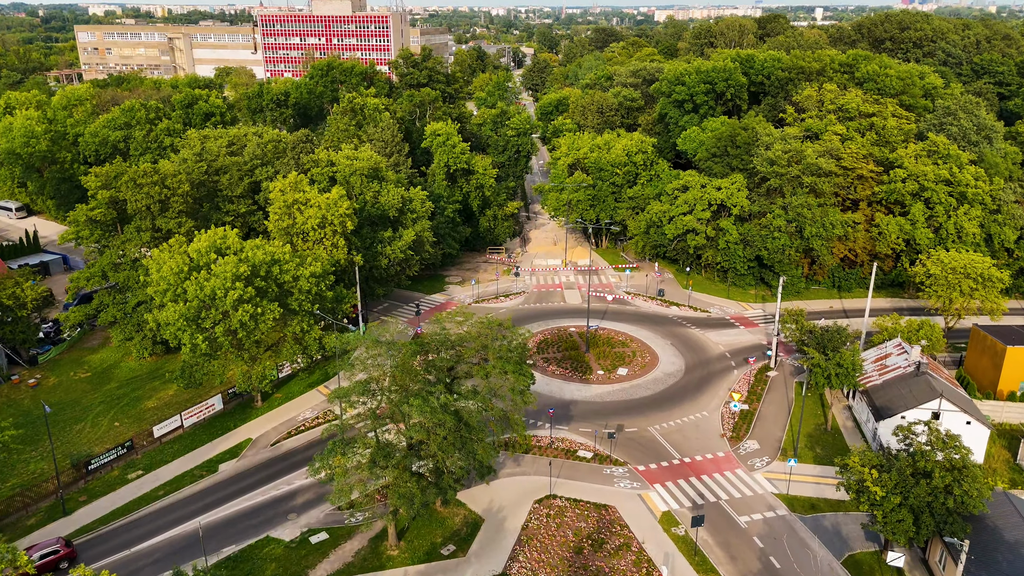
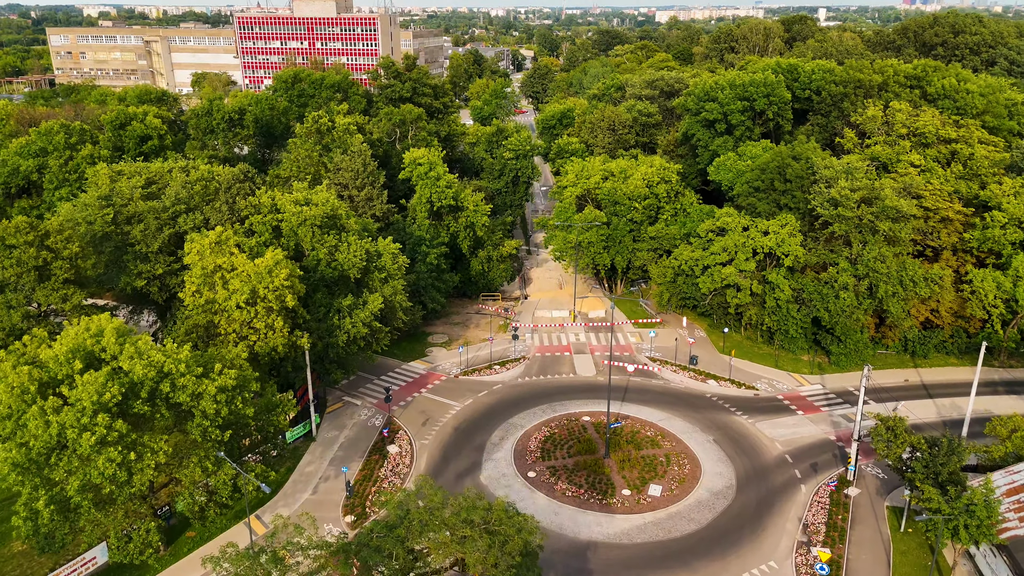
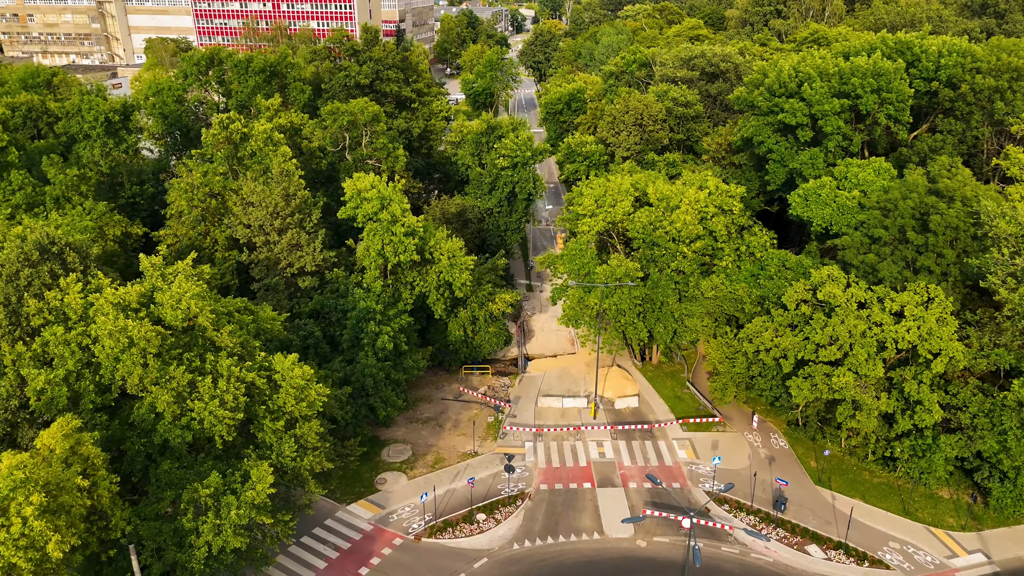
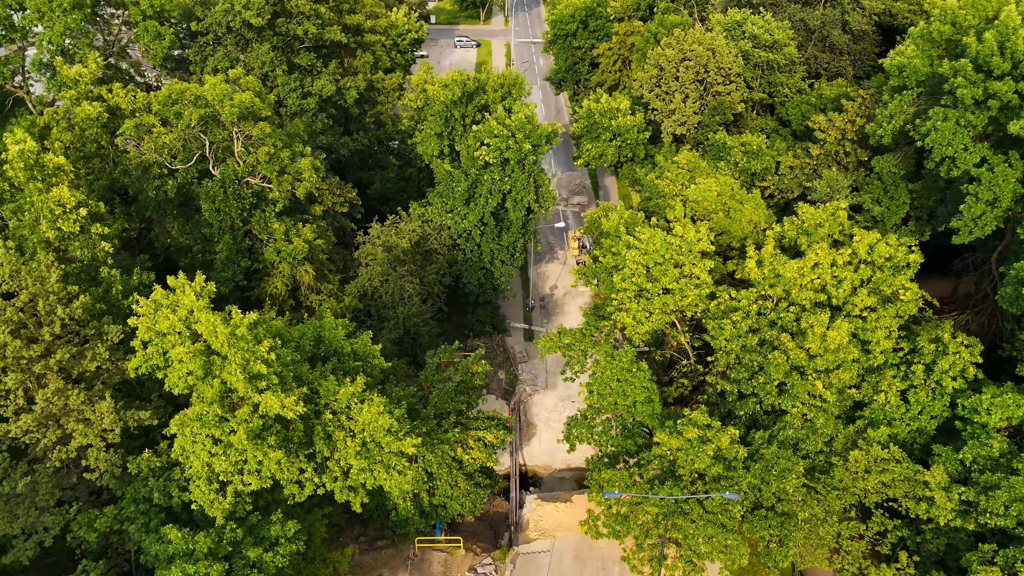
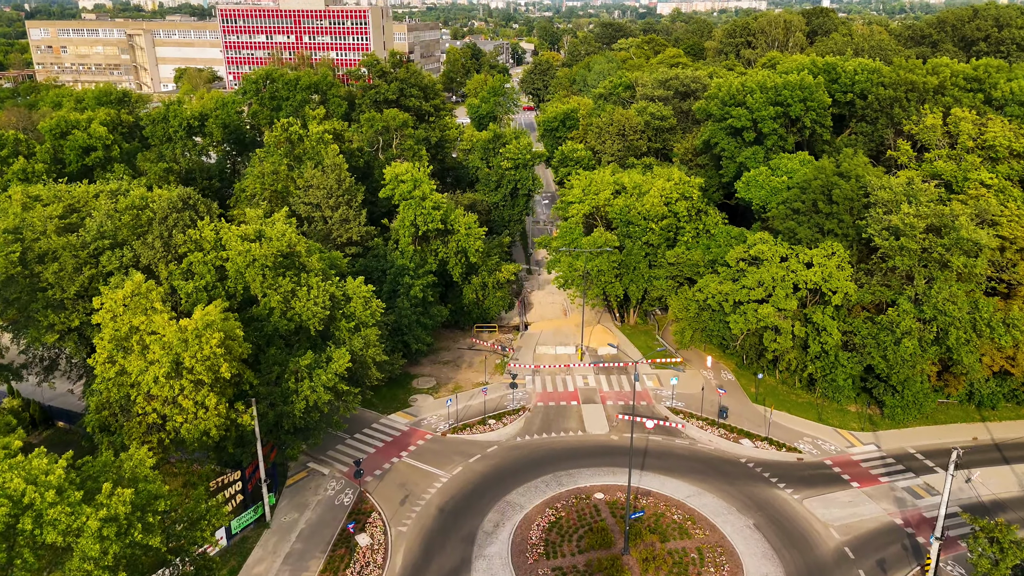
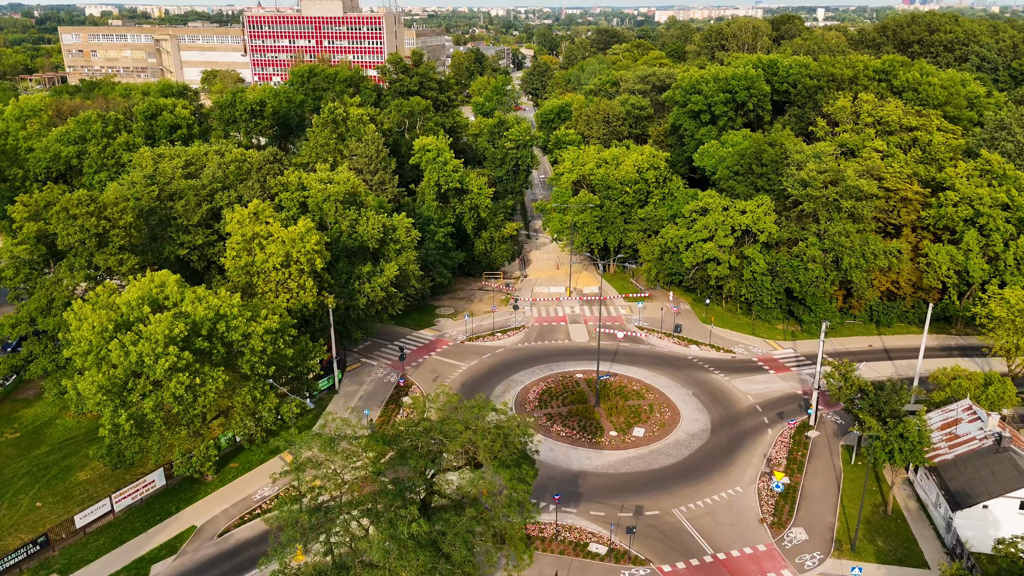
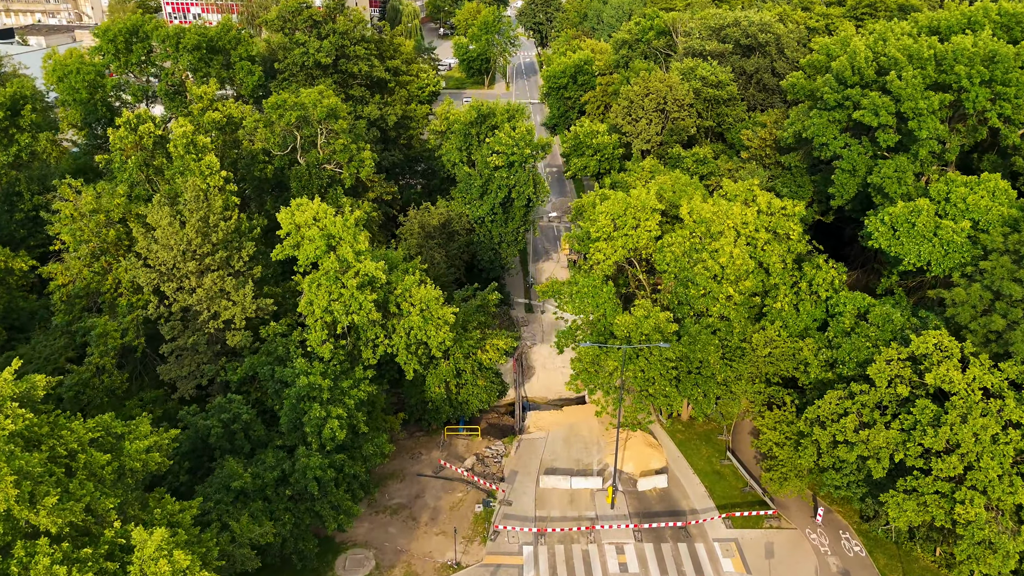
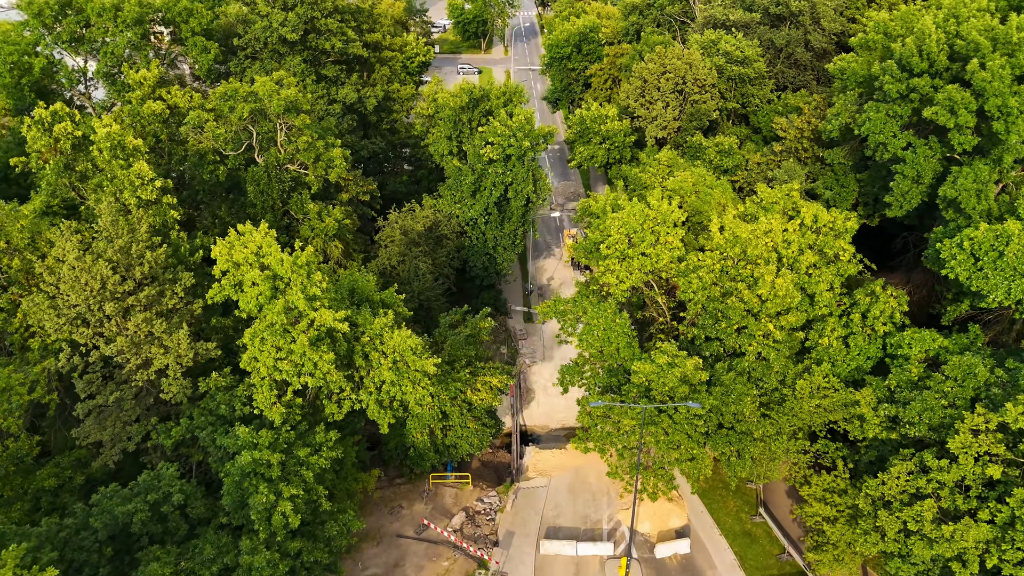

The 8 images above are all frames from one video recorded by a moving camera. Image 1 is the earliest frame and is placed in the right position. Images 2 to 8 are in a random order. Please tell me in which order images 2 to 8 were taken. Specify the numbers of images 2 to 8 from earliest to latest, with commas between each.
6, 2, 5, 3, 7, 8, 4
